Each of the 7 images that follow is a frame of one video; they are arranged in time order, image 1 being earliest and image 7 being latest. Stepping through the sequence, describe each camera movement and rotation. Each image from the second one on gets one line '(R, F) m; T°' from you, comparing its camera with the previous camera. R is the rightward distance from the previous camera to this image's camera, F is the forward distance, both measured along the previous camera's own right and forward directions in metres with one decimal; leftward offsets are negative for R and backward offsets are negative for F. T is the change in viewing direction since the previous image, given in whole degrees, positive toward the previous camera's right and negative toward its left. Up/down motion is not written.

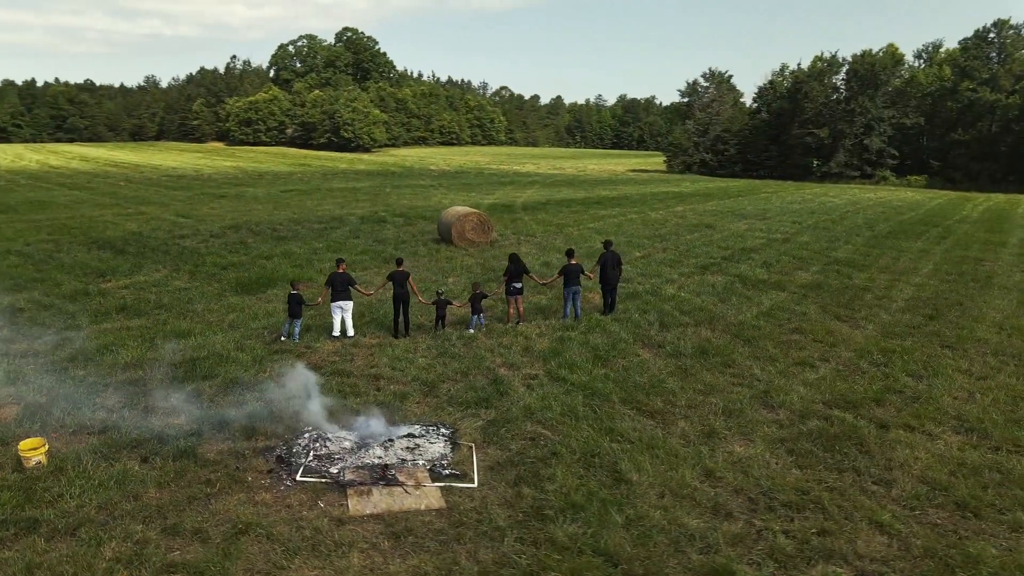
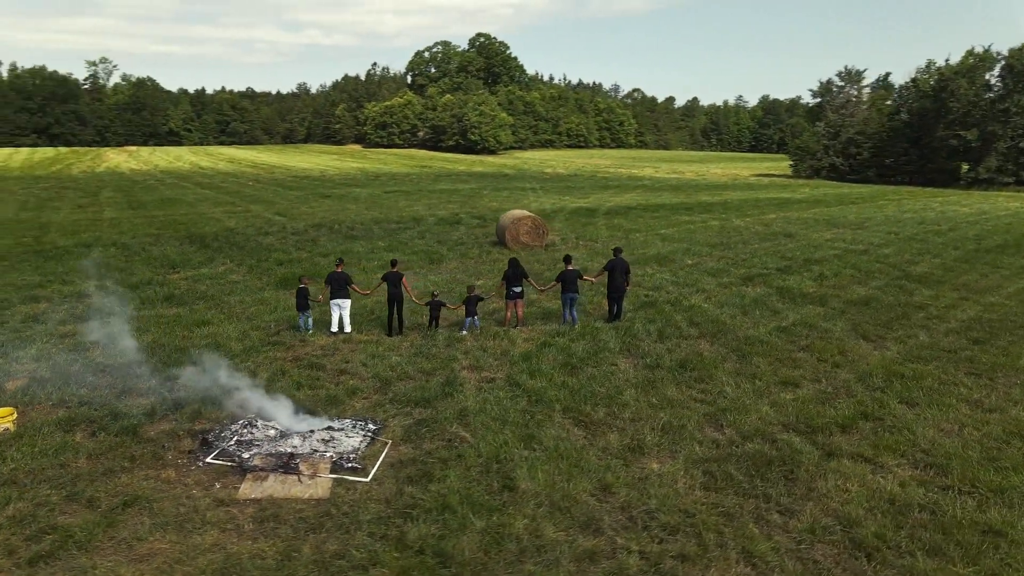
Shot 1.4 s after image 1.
(+2.1, +0.1) m; -10°
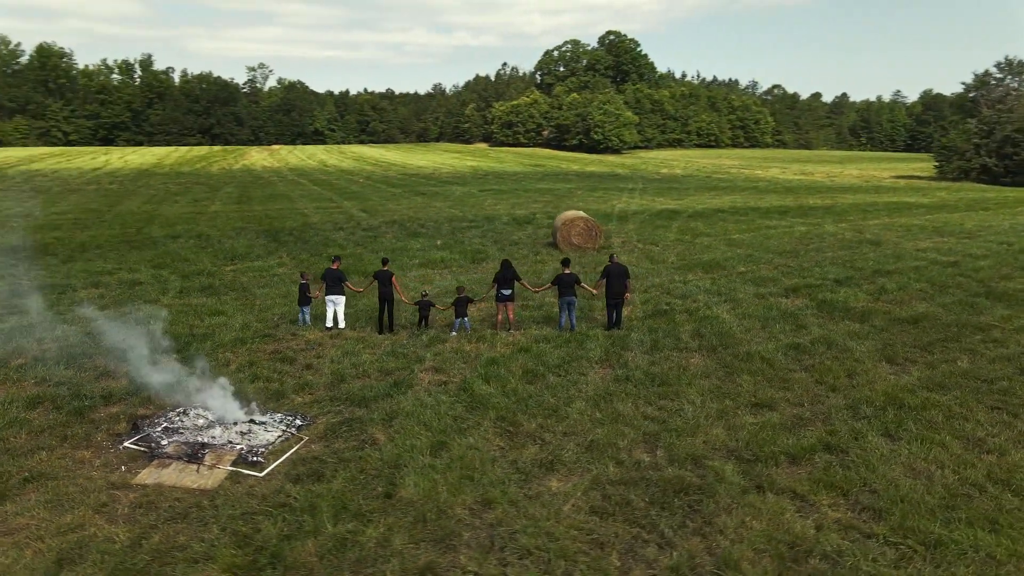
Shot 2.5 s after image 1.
(+2.2, +0.4) m; -10°
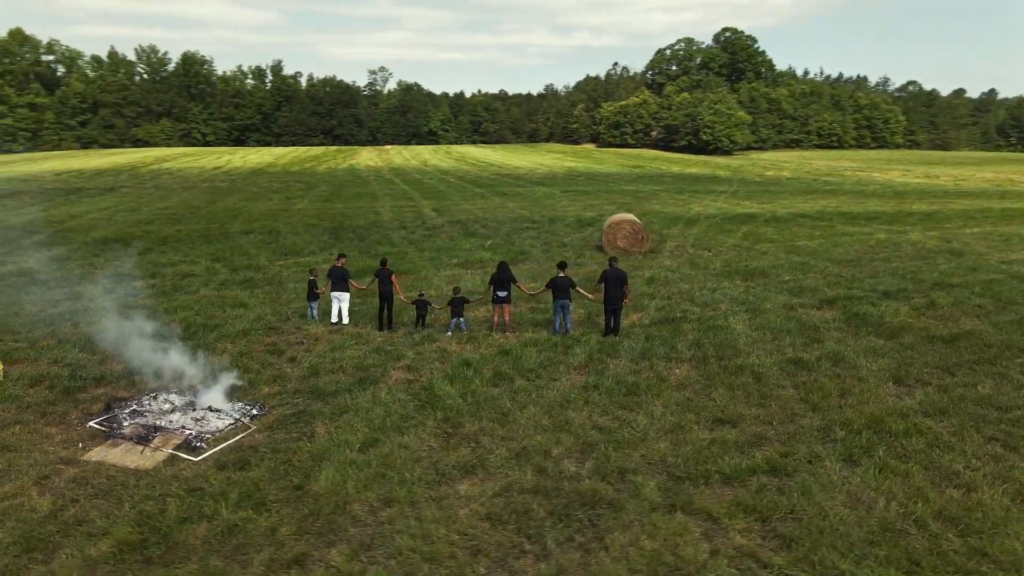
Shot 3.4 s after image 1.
(+1.8, +0.1) m; -9°
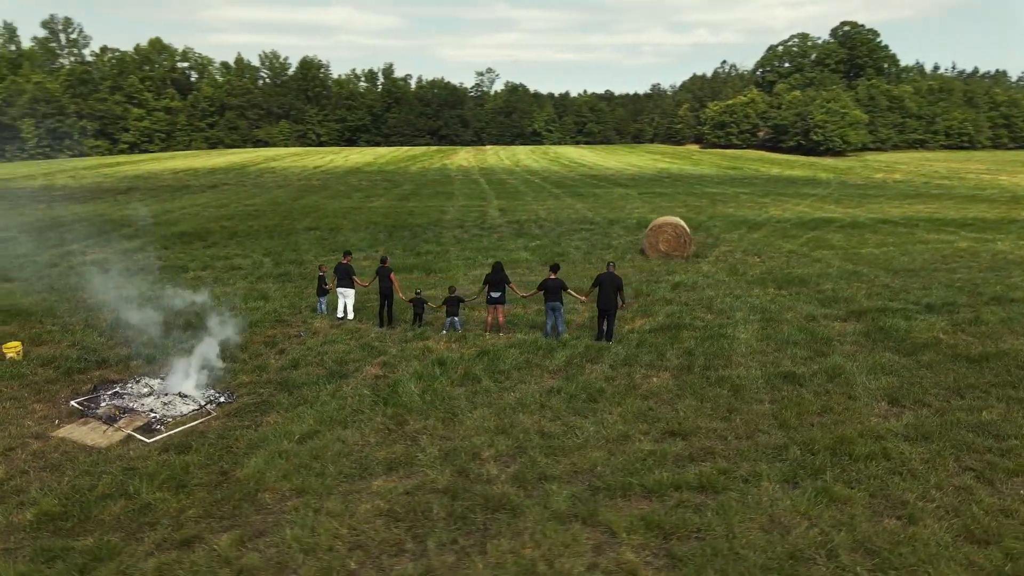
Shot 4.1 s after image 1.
(+1.7, +0.1) m; -8°
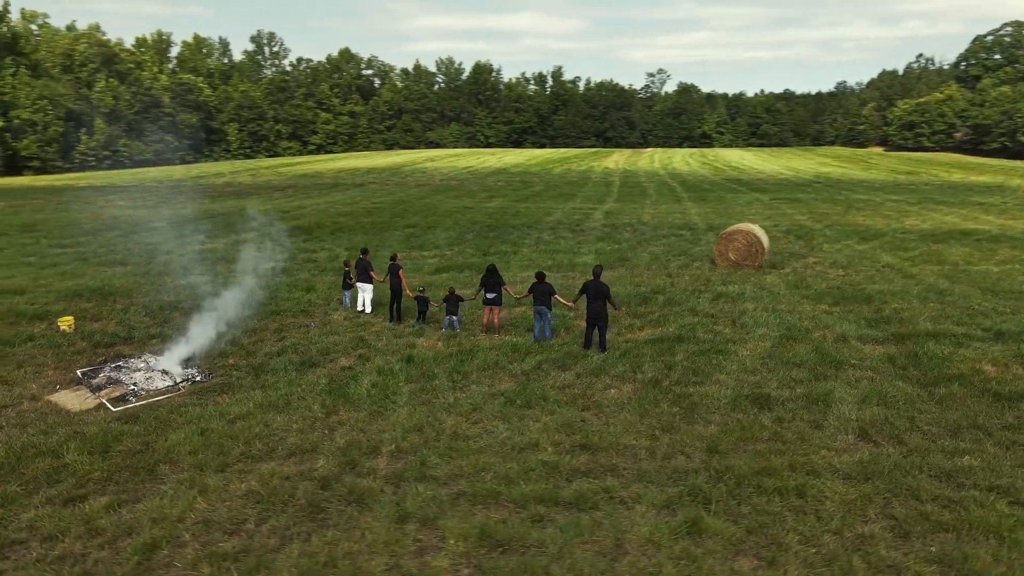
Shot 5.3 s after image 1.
(+2.7, +0.3) m; -13°
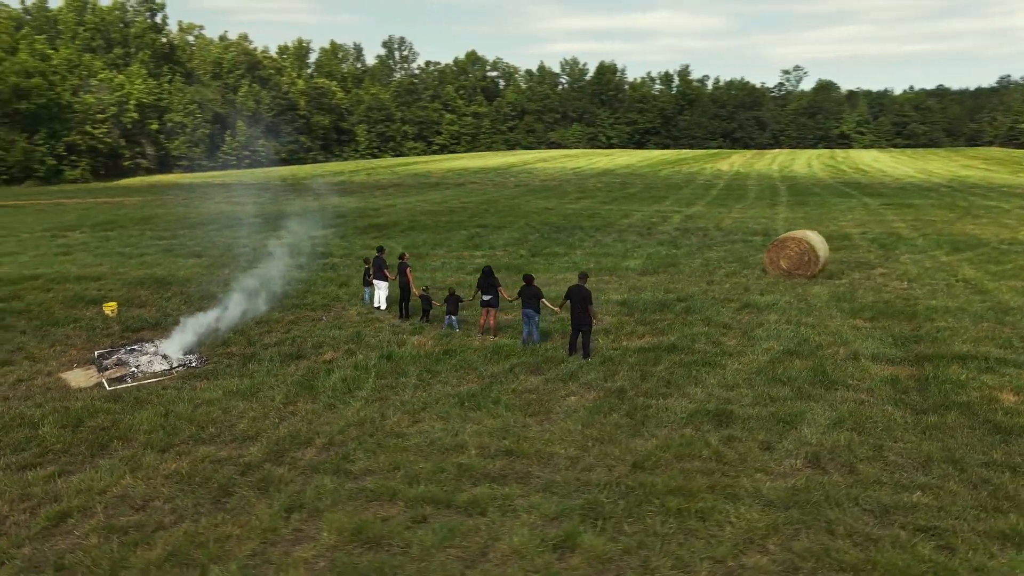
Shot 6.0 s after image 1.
(+2.0, +0.2) m; -10°
